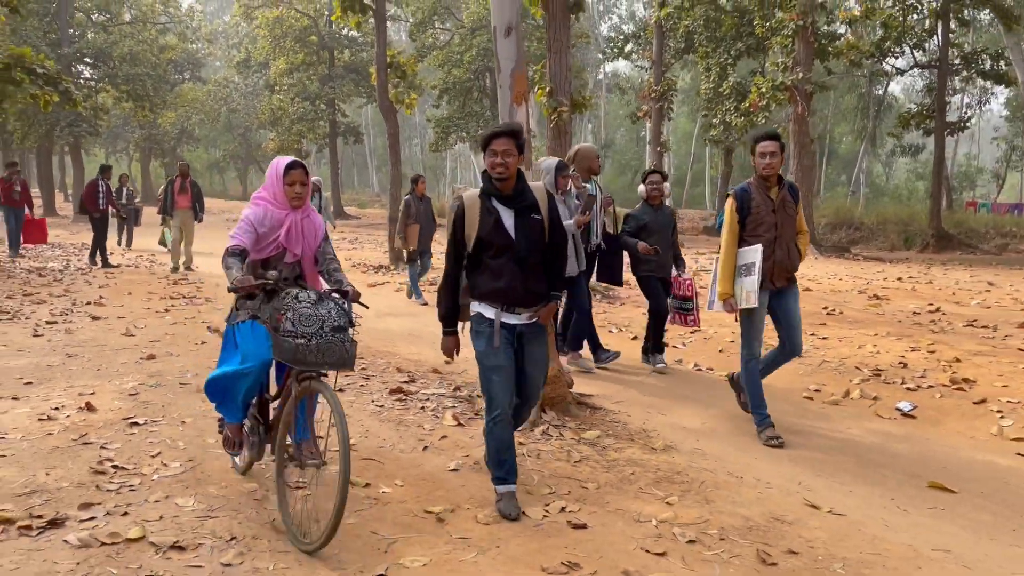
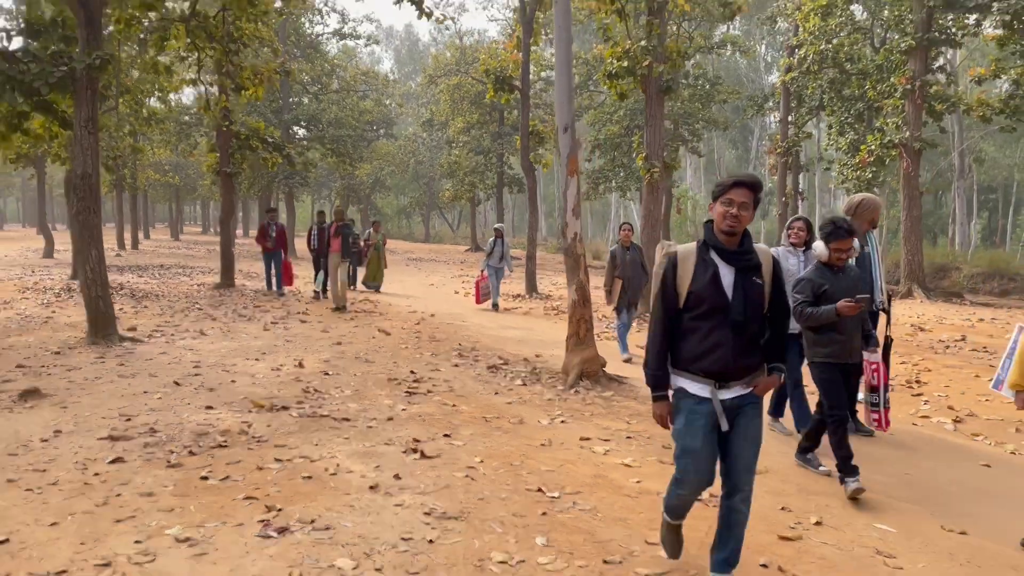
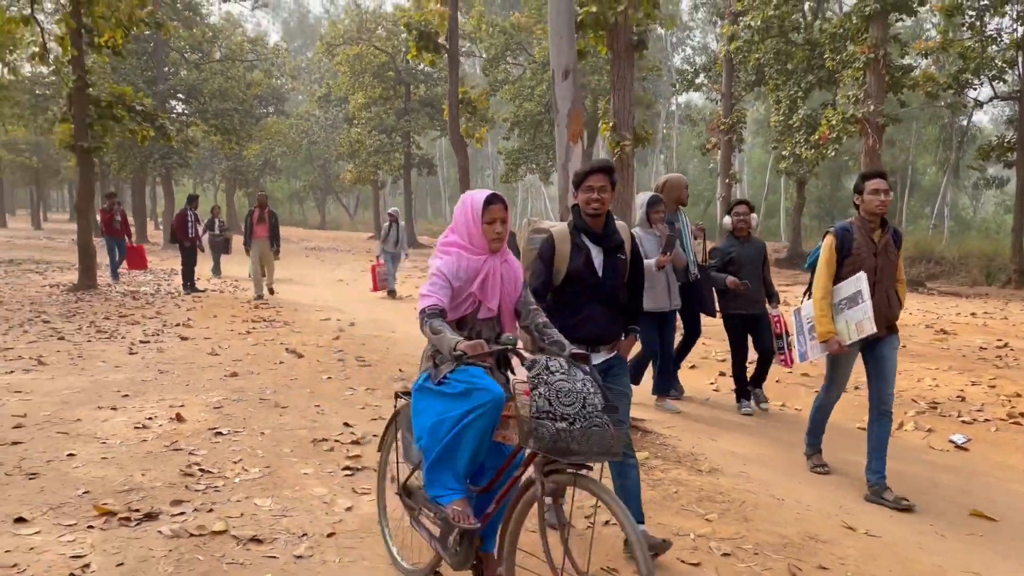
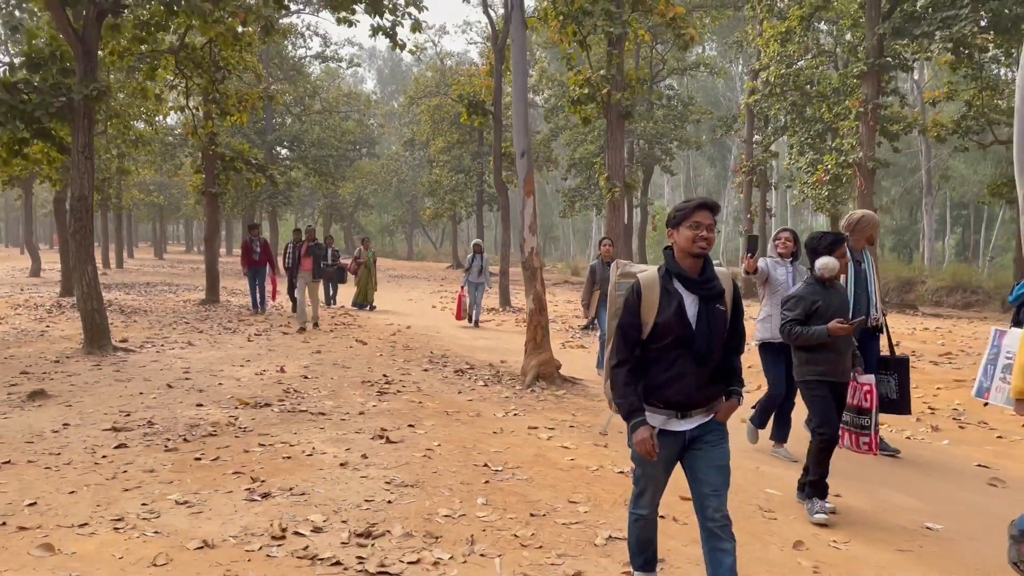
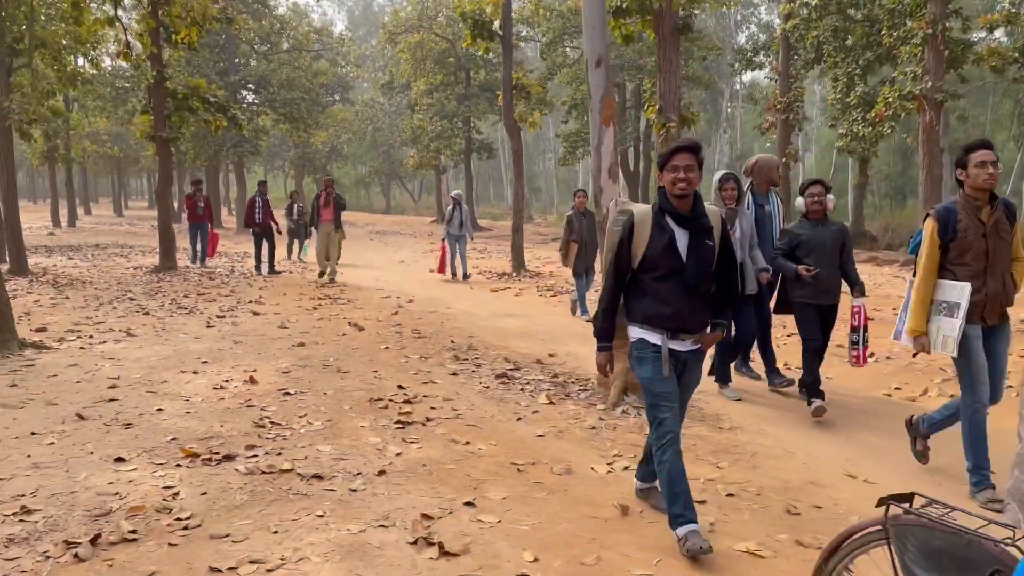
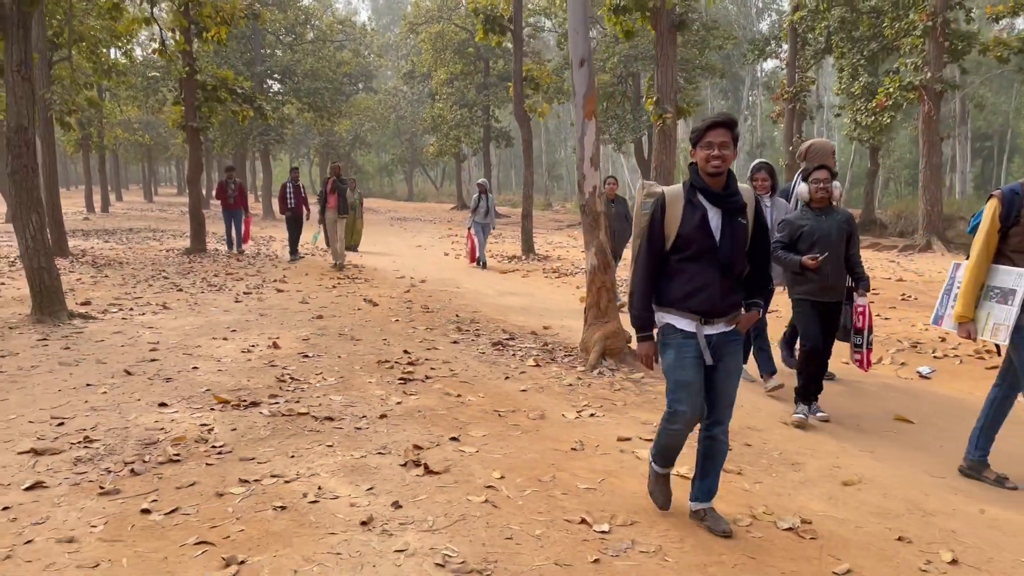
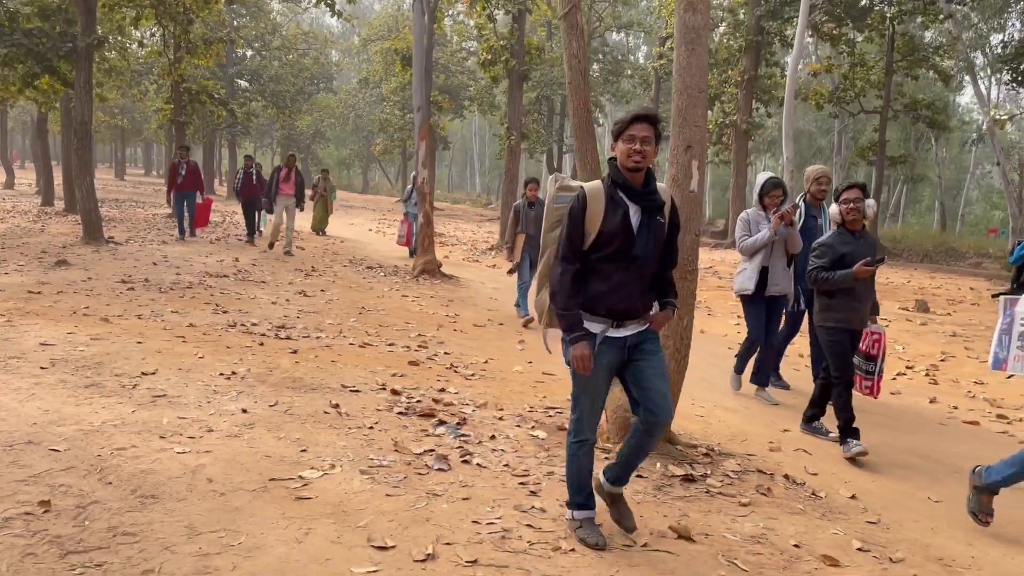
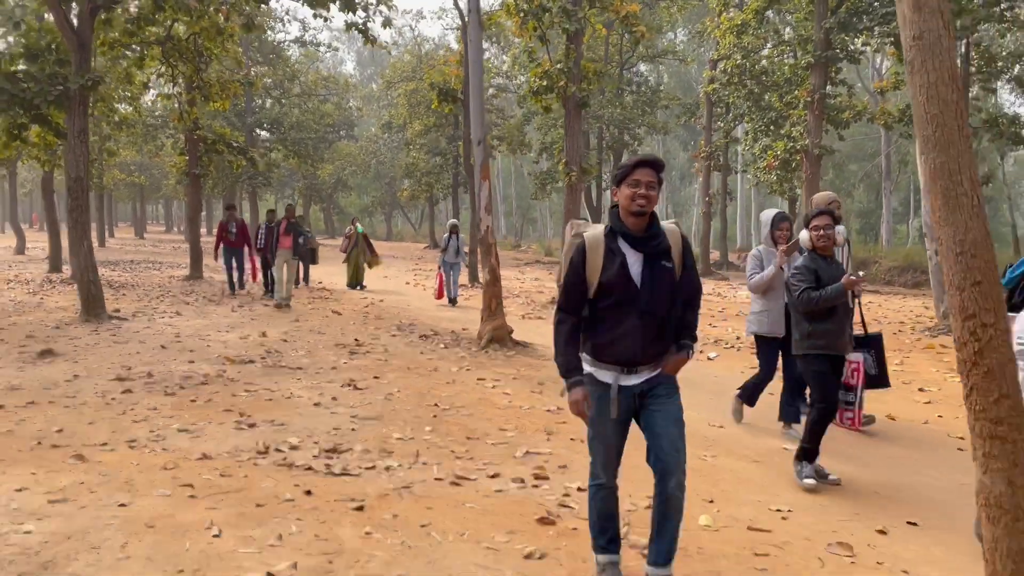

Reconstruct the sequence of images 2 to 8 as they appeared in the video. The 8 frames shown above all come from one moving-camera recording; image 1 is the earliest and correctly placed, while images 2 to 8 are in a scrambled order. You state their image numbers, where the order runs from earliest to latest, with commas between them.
3, 5, 6, 2, 4, 8, 7
